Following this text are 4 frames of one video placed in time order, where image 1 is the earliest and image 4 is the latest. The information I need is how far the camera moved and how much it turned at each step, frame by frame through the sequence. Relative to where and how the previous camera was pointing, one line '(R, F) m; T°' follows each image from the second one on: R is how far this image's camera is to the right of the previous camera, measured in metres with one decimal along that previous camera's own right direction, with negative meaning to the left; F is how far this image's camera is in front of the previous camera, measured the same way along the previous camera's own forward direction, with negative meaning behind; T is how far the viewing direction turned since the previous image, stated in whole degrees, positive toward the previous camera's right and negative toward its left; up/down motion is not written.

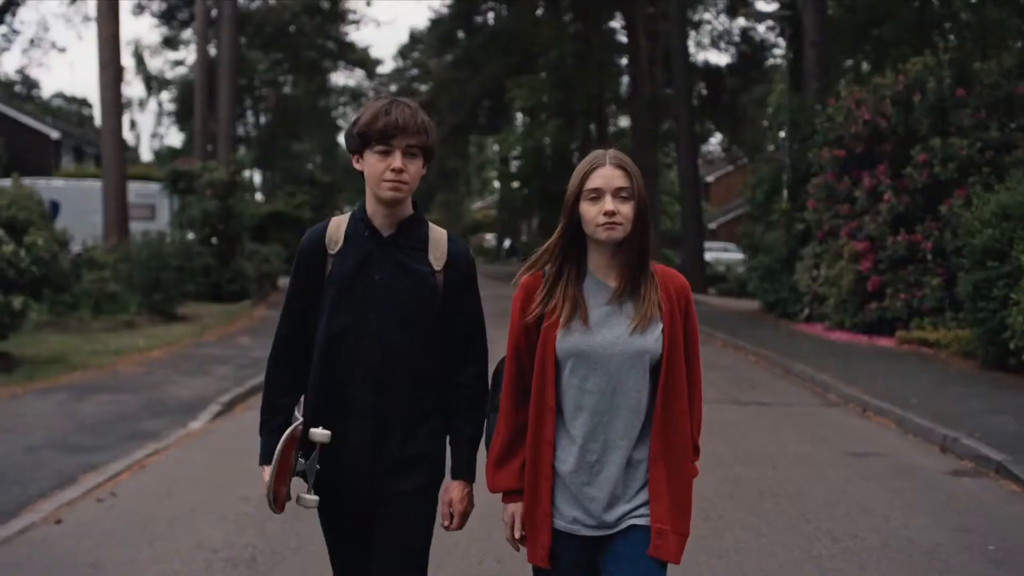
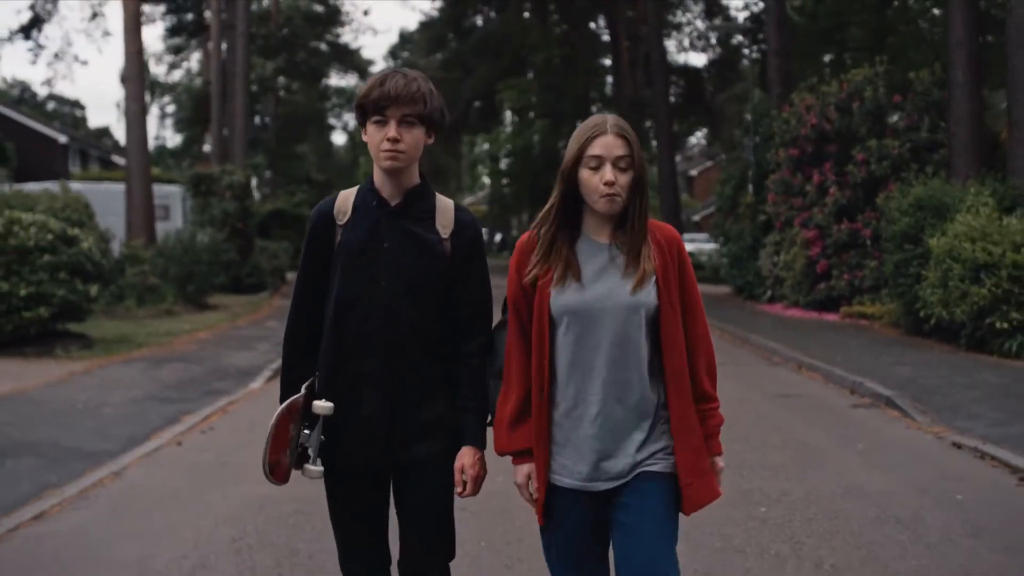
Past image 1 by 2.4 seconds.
(-0.1, -2.8) m; 0°
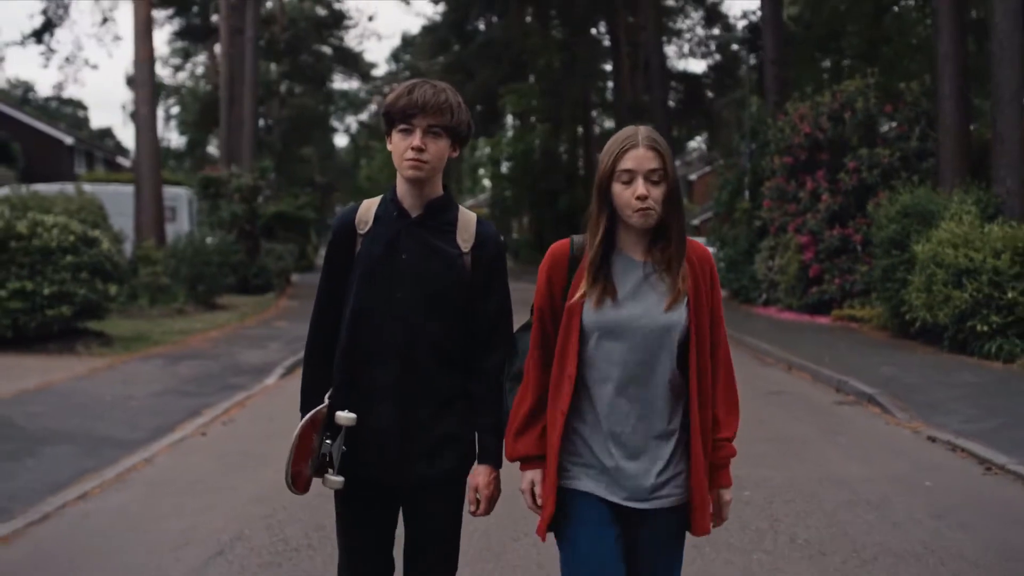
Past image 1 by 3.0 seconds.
(0.0, -0.7) m; 0°
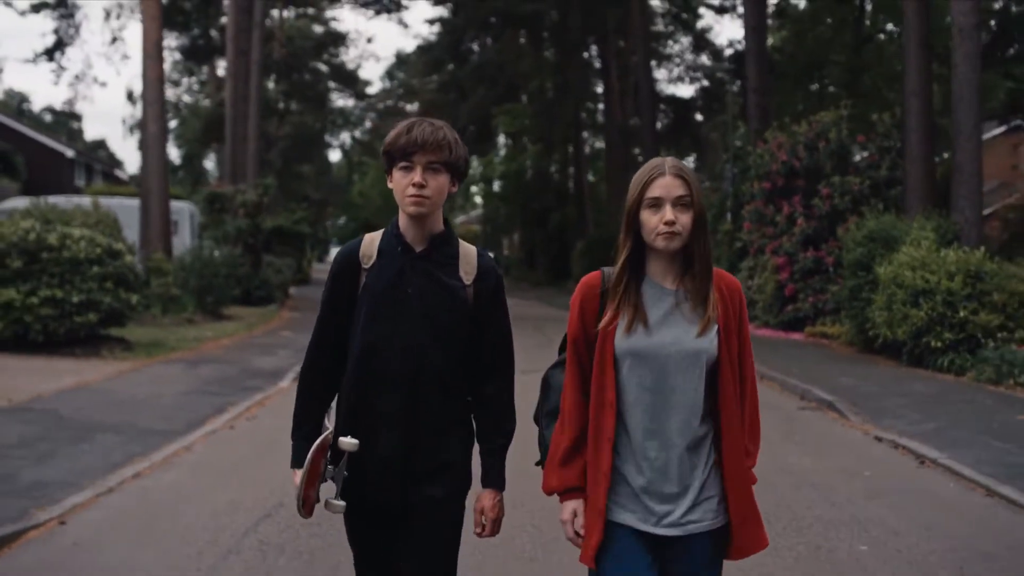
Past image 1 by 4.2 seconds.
(-0.1, -1.4) m; +1°
